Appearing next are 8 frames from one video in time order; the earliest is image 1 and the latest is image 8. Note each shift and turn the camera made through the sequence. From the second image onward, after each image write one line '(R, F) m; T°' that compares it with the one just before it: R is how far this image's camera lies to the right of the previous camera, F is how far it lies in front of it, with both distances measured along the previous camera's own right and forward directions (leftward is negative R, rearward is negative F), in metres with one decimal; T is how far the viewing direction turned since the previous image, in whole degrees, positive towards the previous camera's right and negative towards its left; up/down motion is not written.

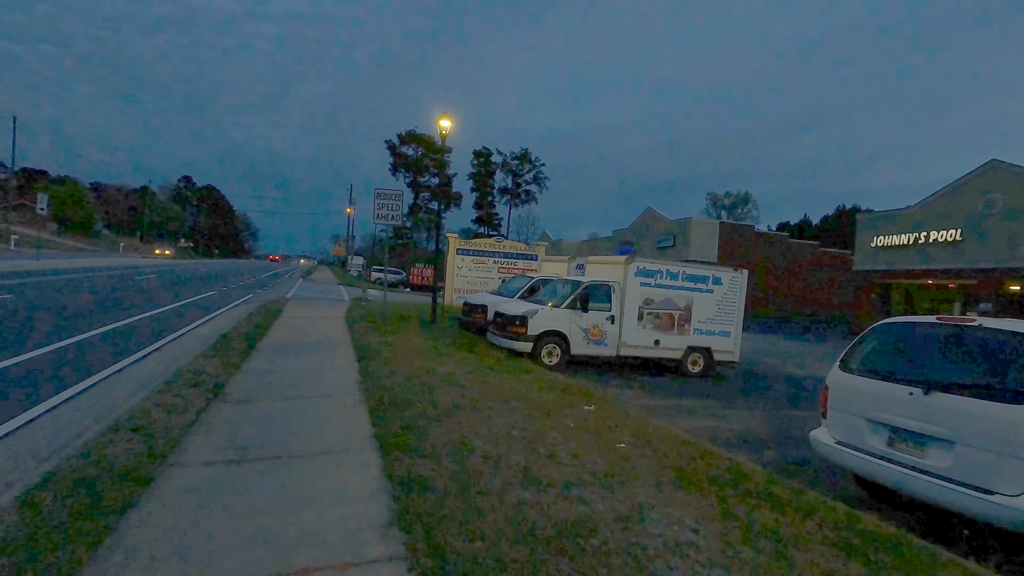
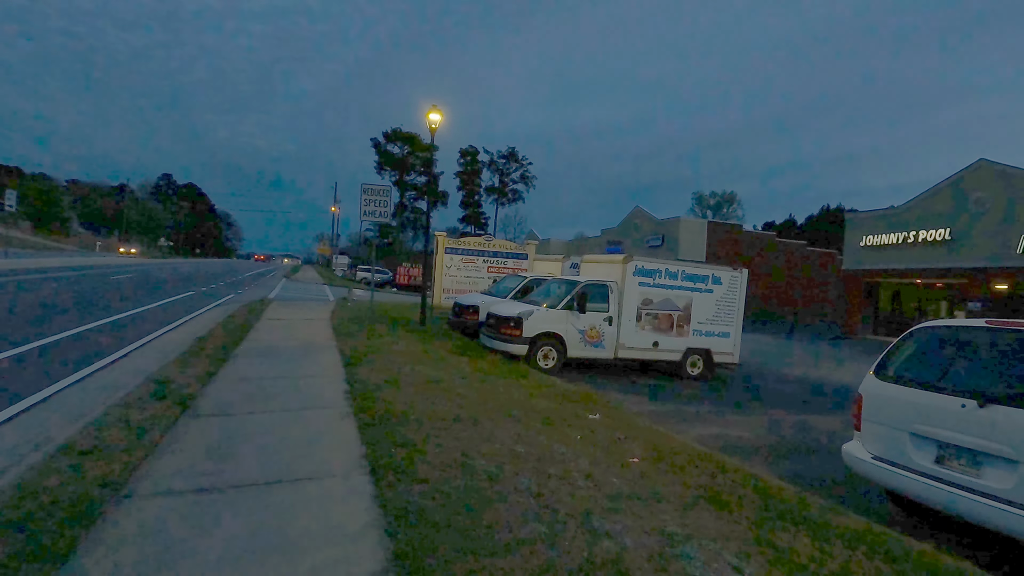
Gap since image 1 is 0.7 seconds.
(-0.2, +0.6) m; +1°
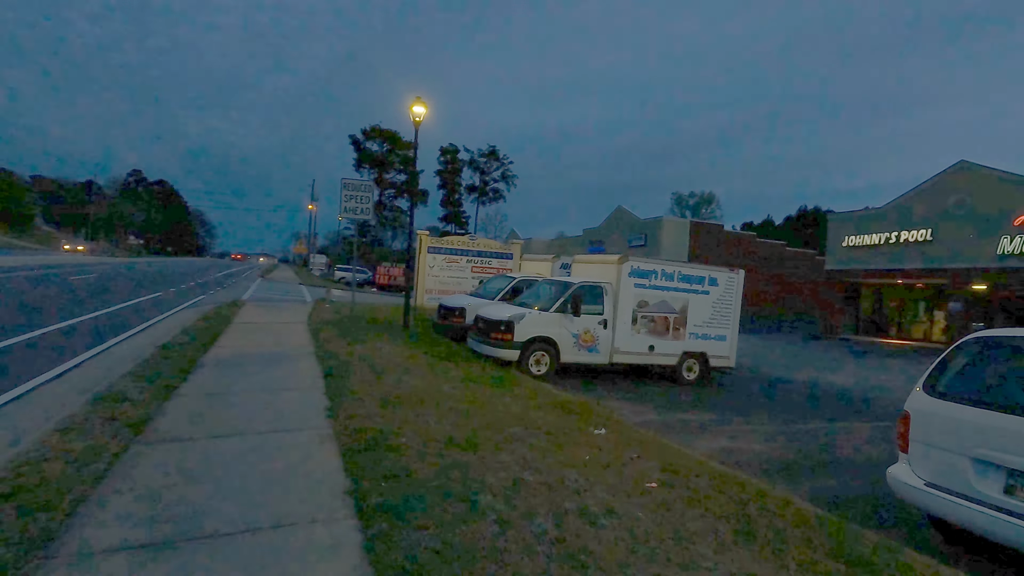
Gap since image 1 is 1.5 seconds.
(-0.2, +0.8) m; +2°
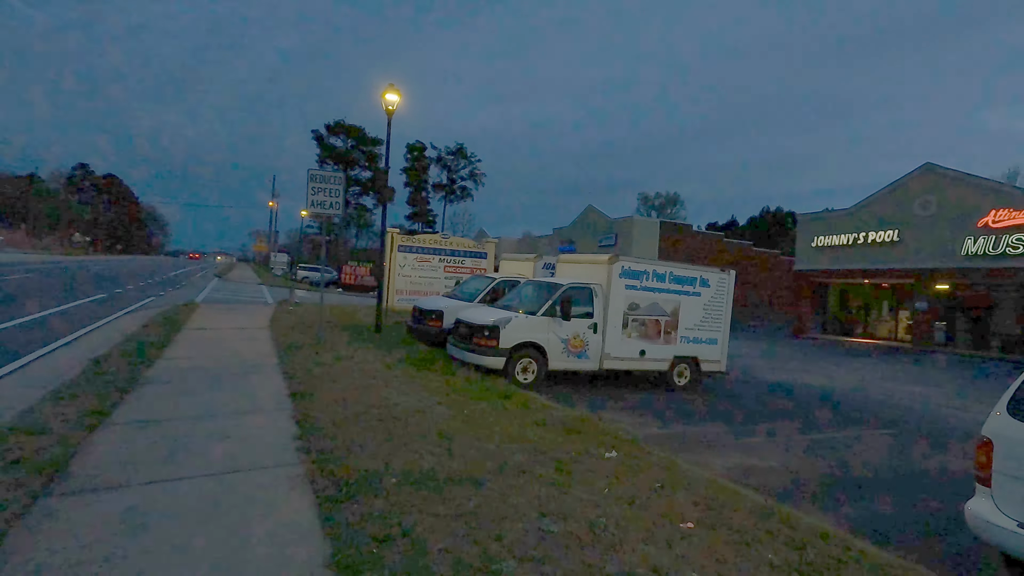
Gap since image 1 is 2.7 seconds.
(-0.4, +1.0) m; +3°
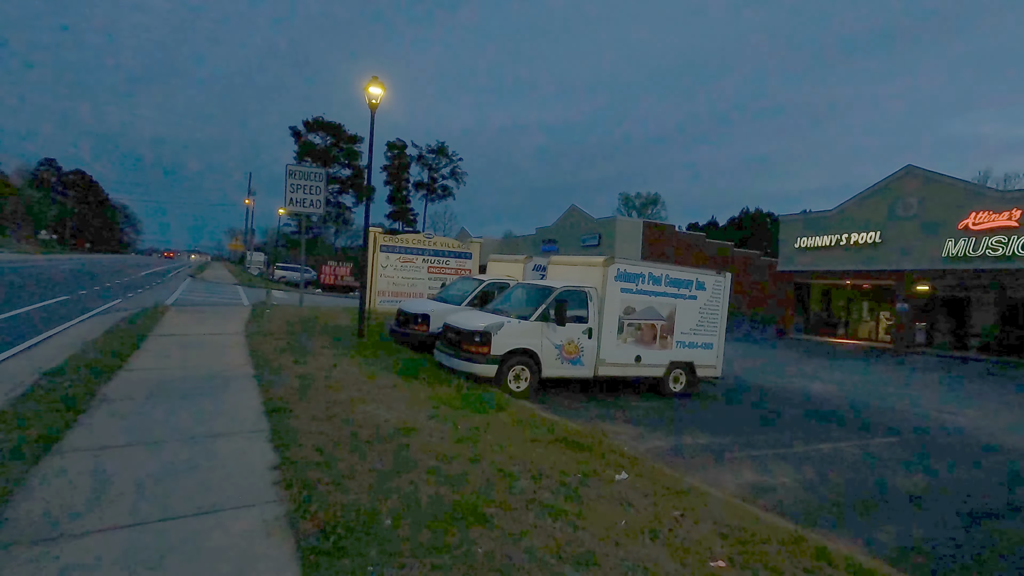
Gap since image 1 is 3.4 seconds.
(-0.2, +0.6) m; +2°
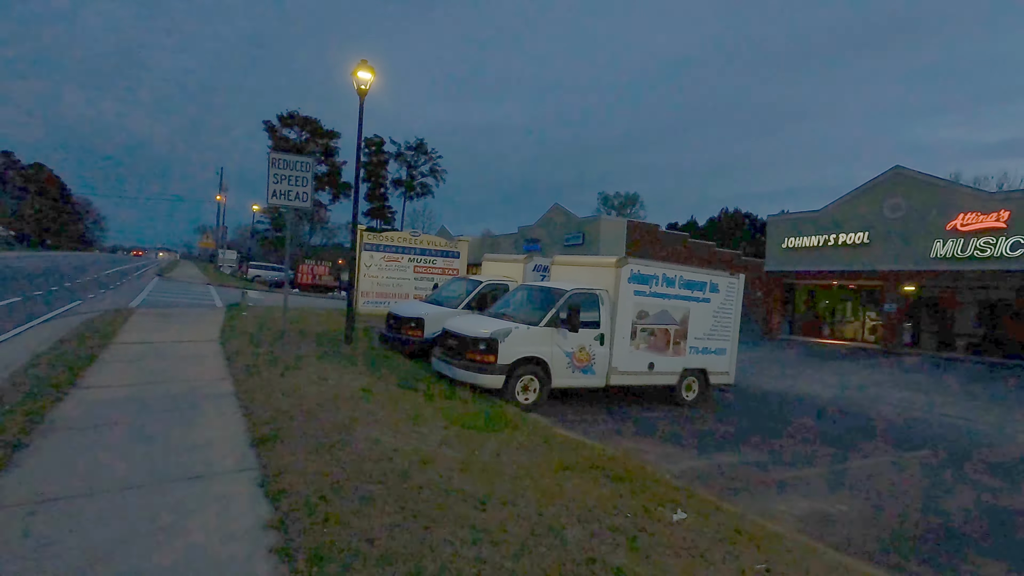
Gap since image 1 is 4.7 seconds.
(-0.5, +1.0) m; +2°
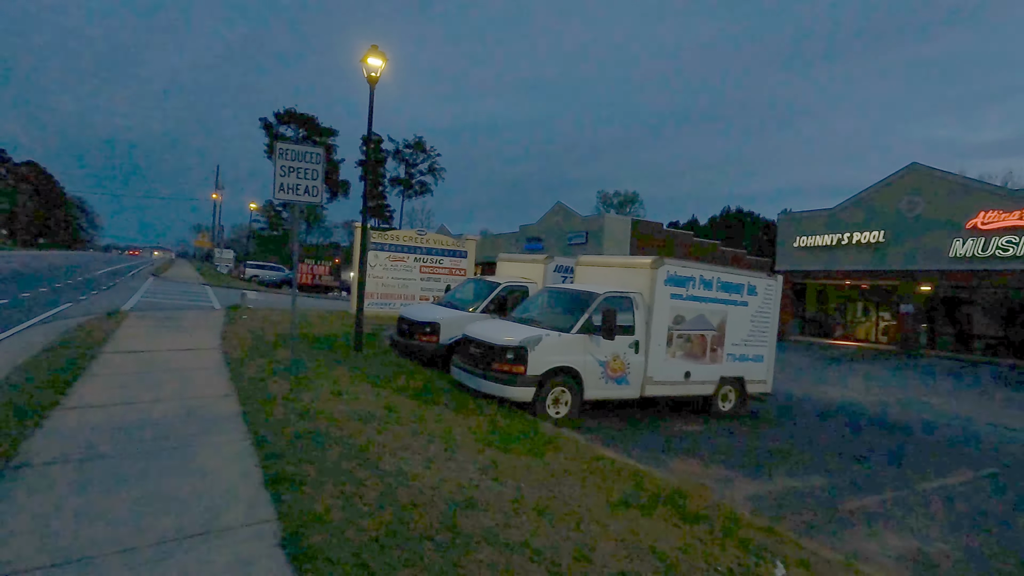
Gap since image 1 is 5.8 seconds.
(-0.5, +0.9) m; 0°
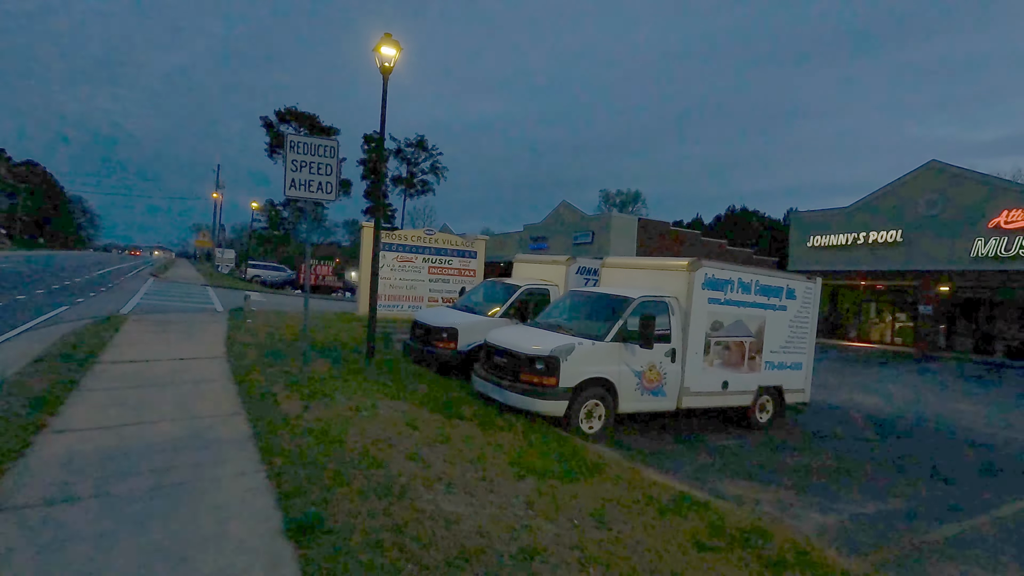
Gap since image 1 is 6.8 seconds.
(-0.4, +0.7) m; 0°
